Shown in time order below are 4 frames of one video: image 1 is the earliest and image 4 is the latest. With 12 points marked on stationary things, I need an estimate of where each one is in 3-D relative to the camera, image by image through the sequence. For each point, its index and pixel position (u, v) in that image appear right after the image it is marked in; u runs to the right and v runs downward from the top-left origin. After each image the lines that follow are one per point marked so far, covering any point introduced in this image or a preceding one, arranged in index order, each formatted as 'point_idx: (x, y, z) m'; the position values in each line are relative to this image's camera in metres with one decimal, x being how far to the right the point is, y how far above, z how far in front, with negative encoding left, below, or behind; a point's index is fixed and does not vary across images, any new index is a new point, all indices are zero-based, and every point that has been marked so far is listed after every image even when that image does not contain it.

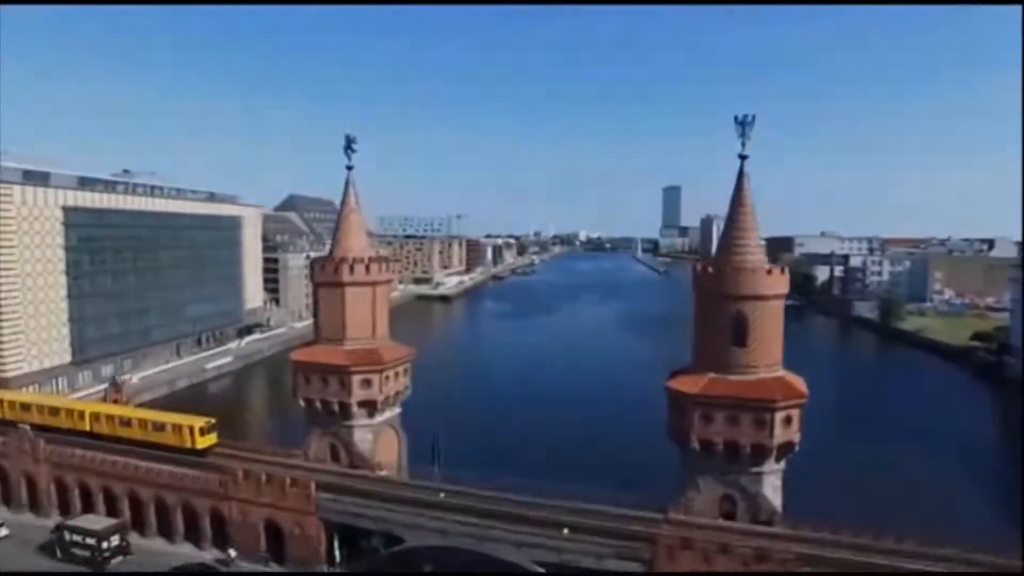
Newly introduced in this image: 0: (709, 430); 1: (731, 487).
0: (+1.6, -1.2, +5.7) m
1: (+1.9, -1.7, +6.2) m
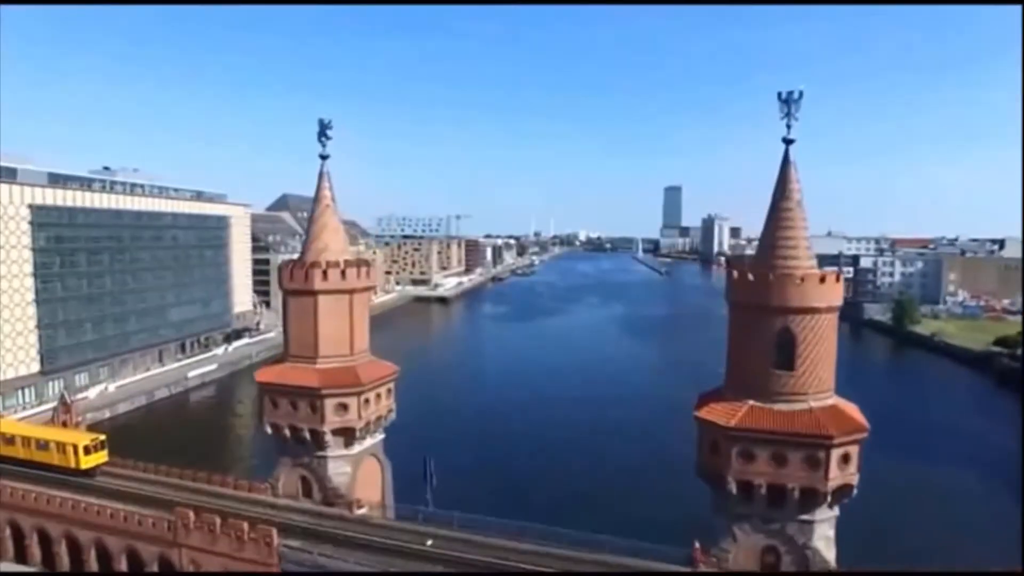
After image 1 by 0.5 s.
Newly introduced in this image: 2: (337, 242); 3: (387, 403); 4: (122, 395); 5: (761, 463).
0: (+1.6, -1.2, +4.8) m
1: (+1.9, -1.8, +5.3) m
2: (-1.4, +0.4, +5.9) m
3: (-1.0, -0.9, +6.0) m
4: (-10.4, -2.9, +19.3) m
5: (+1.7, -1.2, +4.8) m
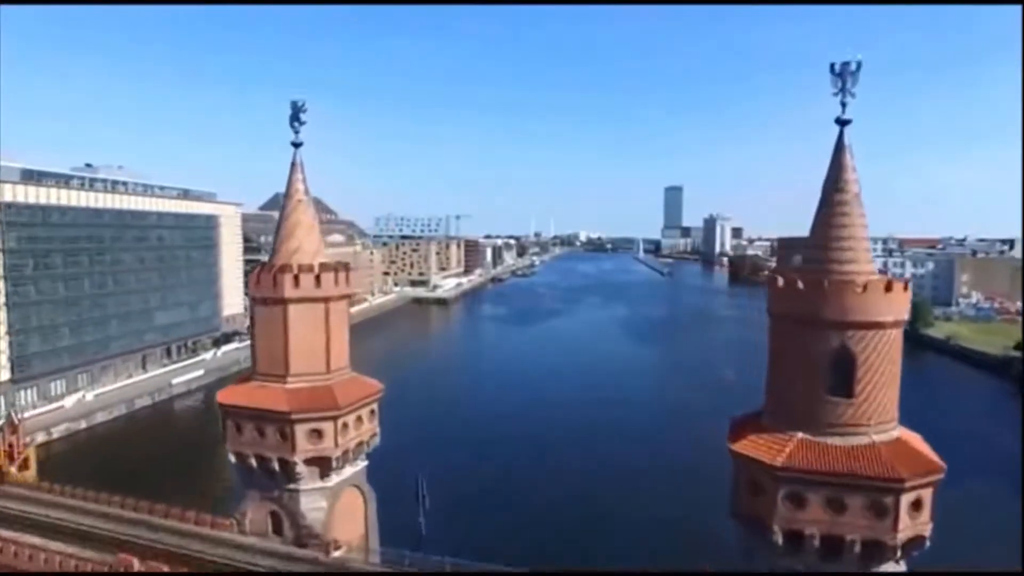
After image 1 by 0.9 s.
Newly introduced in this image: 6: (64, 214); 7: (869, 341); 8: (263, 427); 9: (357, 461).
0: (+1.6, -1.3, +4.0) m
1: (+1.9, -1.8, +4.5) m
2: (-1.4, +0.3, +5.2) m
3: (-1.0, -1.0, +5.3) m
4: (-10.4, -2.9, +18.5) m
5: (+1.7, -1.2, +4.0) m
6: (-11.8, +1.9, +19.4) m
7: (+2.0, -0.3, +4.2) m
8: (-1.7, -0.9, +4.8) m
9: (-1.1, -1.2, +5.2) m
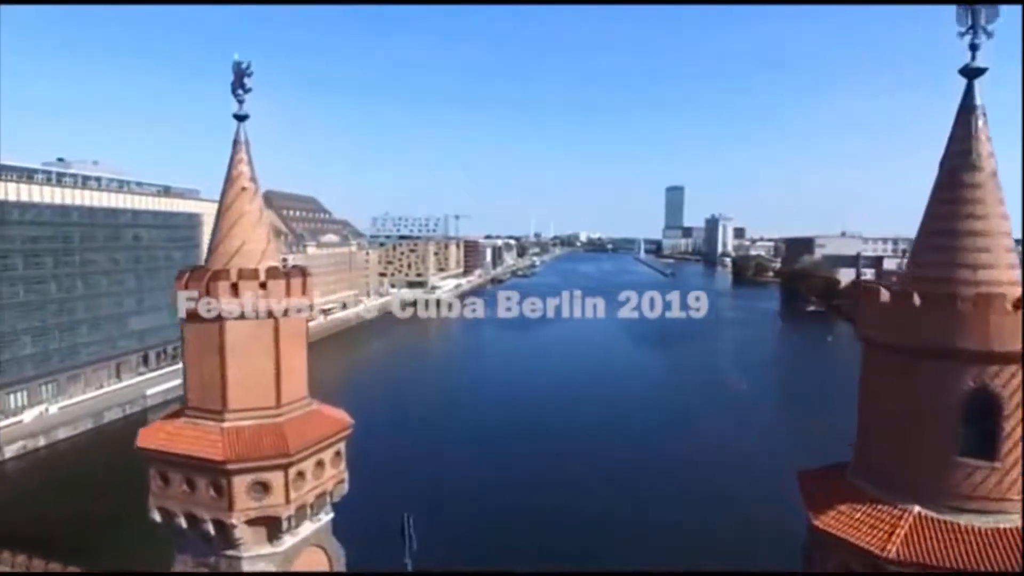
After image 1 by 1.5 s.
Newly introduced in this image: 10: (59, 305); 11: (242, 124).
0: (+1.6, -1.3, +3.0) m
1: (+1.9, -1.9, +3.5) m
2: (-1.4, +0.3, +4.1) m
3: (-1.0, -1.1, +4.2) m
4: (-10.4, -3.0, +17.4) m
5: (+1.7, -1.3, +3.0) m
6: (-11.8, +1.9, +18.3) m
7: (+2.0, -0.4, +3.1) m
8: (-1.7, -1.0, +3.8) m
9: (-1.1, -1.3, +4.1) m
10: (-11.9, -0.4, +19.6) m
11: (-1.5, +0.9, +4.0) m
